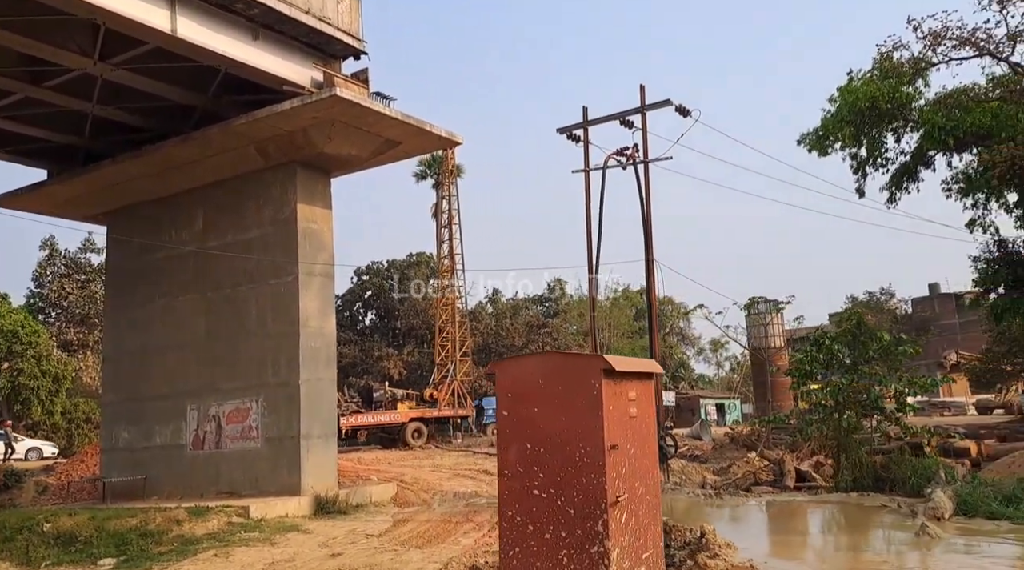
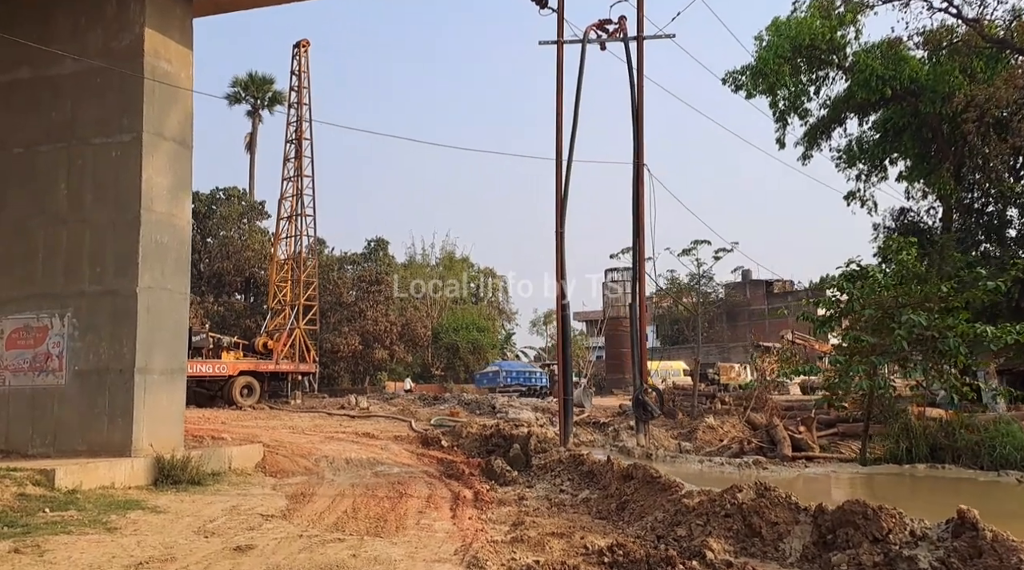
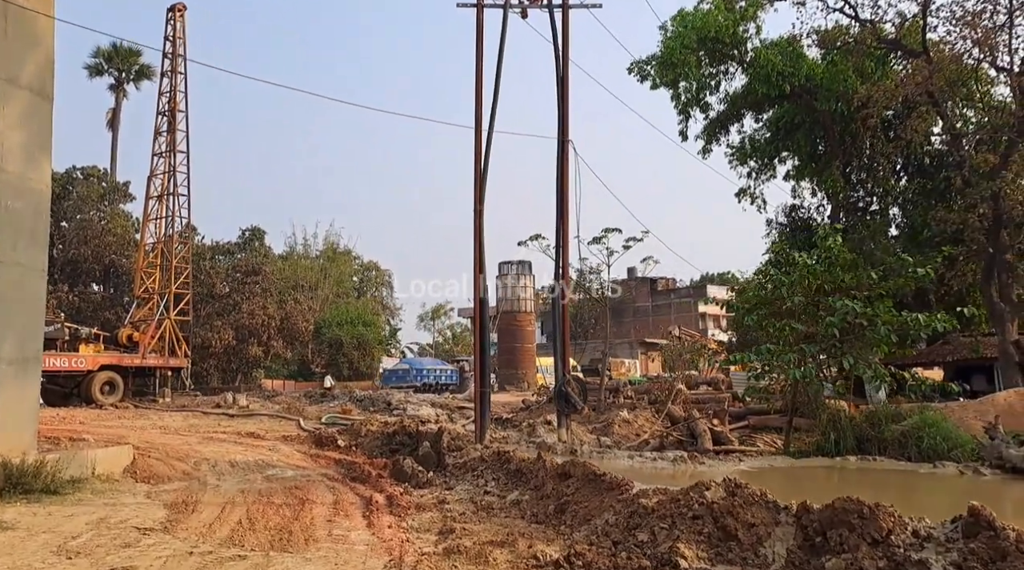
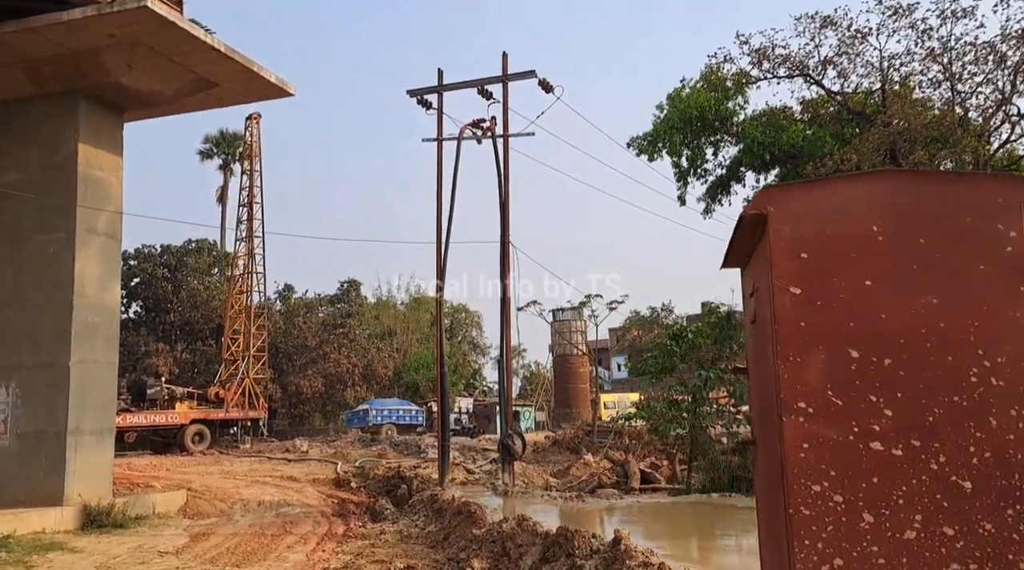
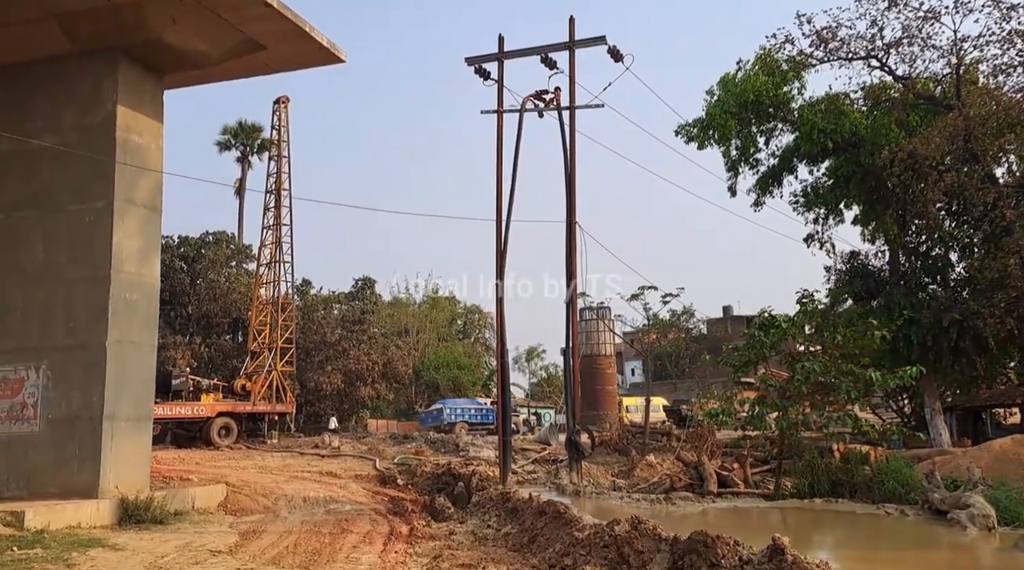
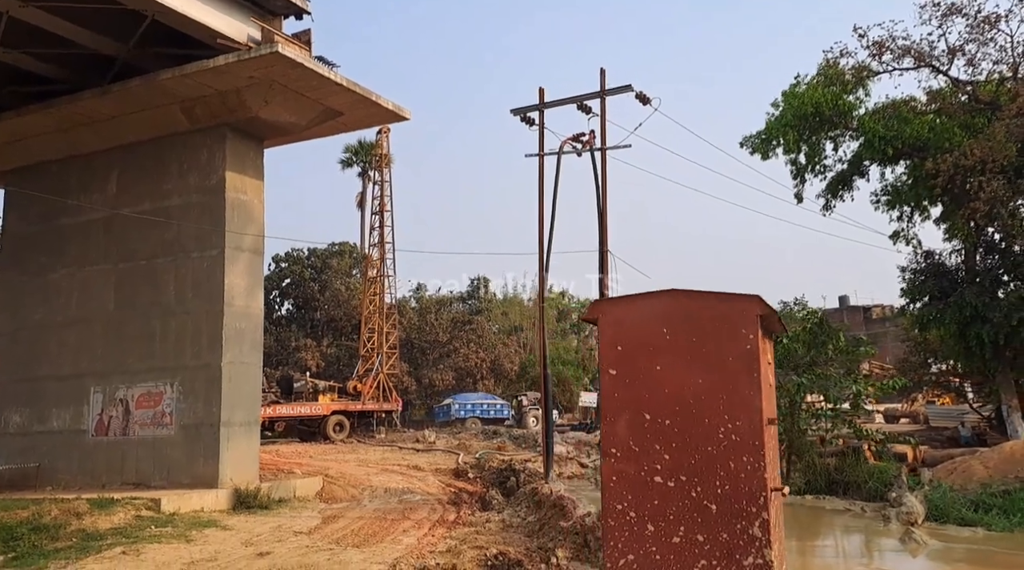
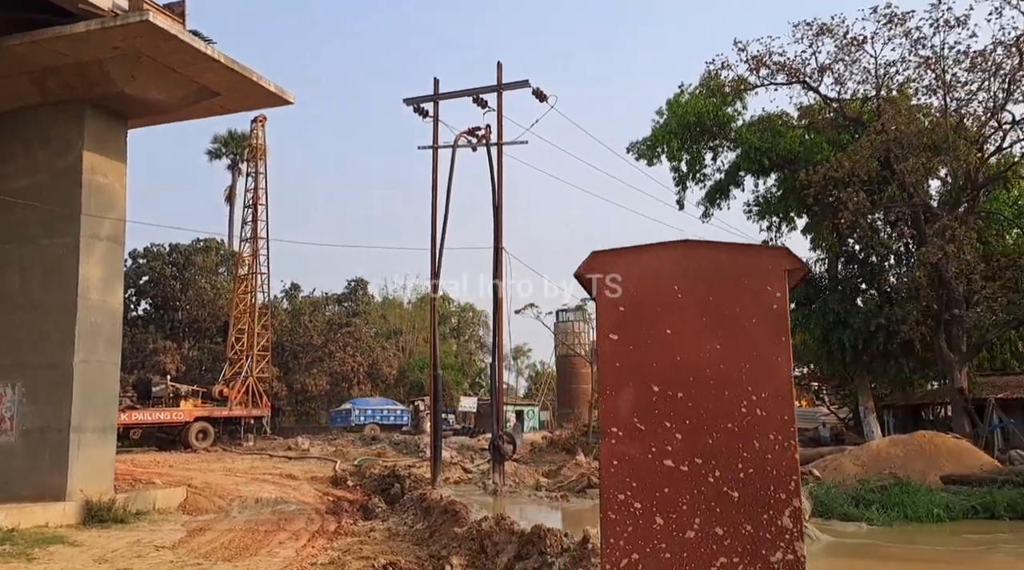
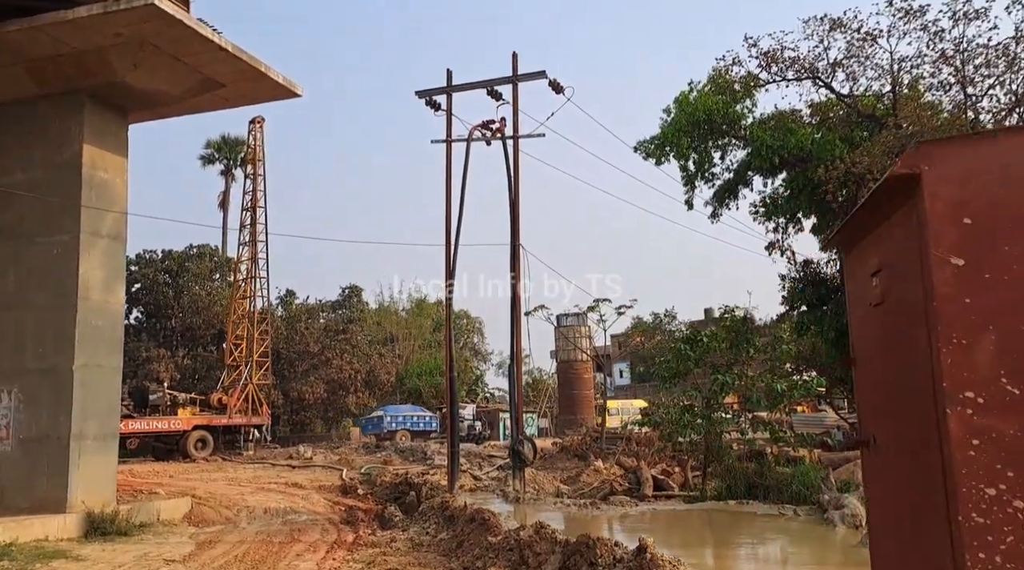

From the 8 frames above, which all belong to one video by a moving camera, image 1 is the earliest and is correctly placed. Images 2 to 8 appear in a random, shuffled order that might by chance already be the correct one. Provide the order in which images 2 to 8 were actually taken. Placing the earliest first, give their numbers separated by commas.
6, 7, 4, 8, 5, 2, 3
